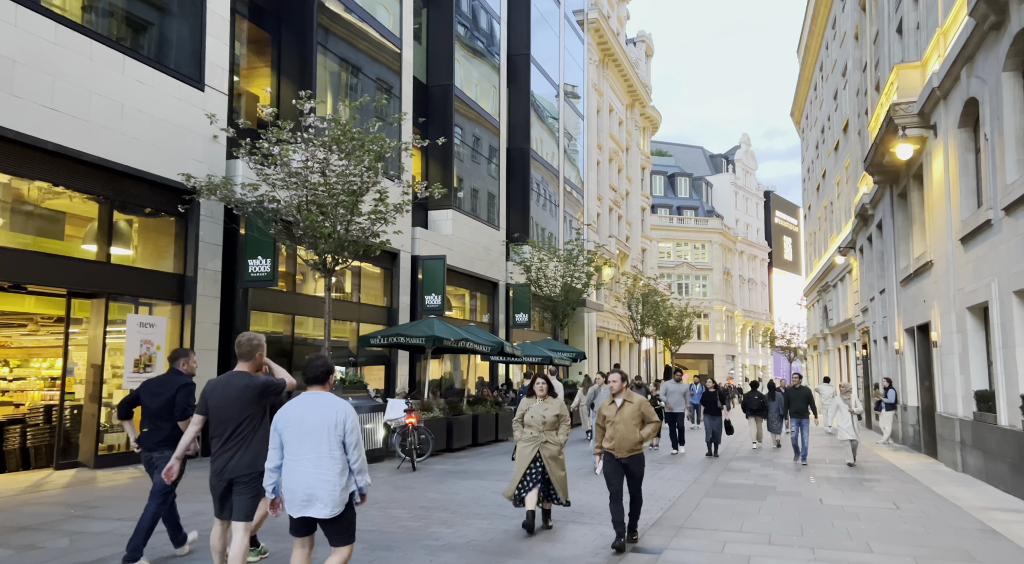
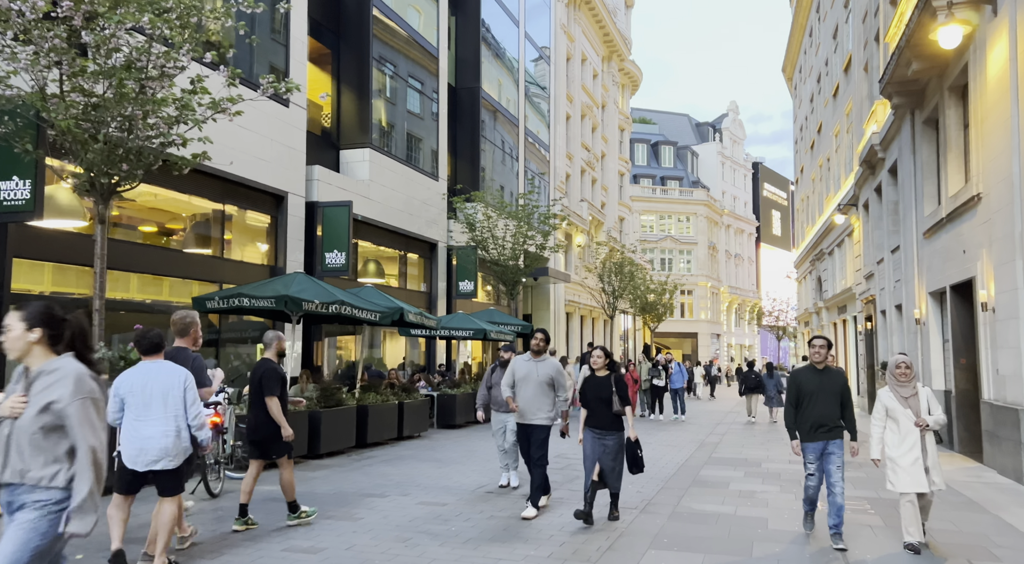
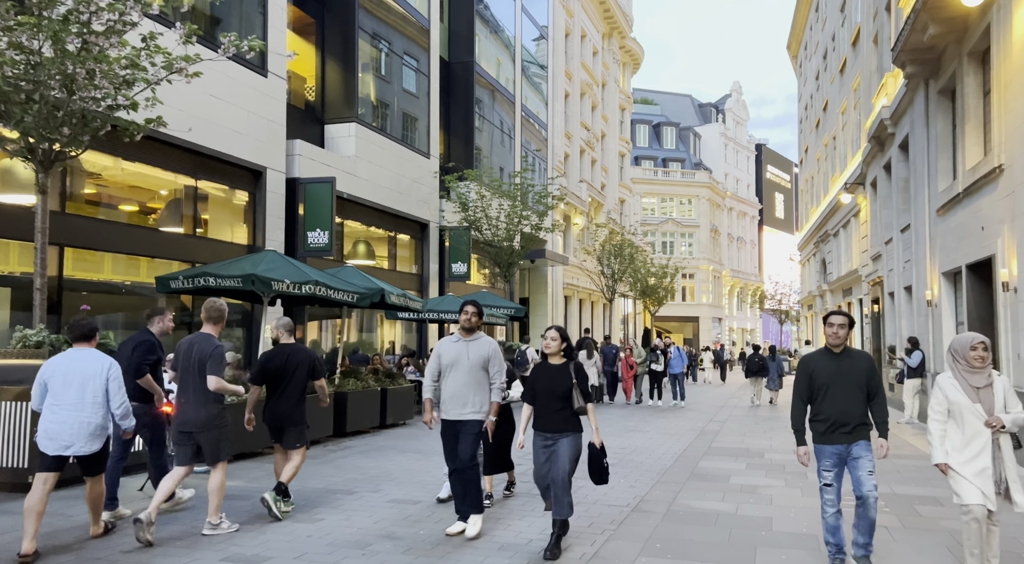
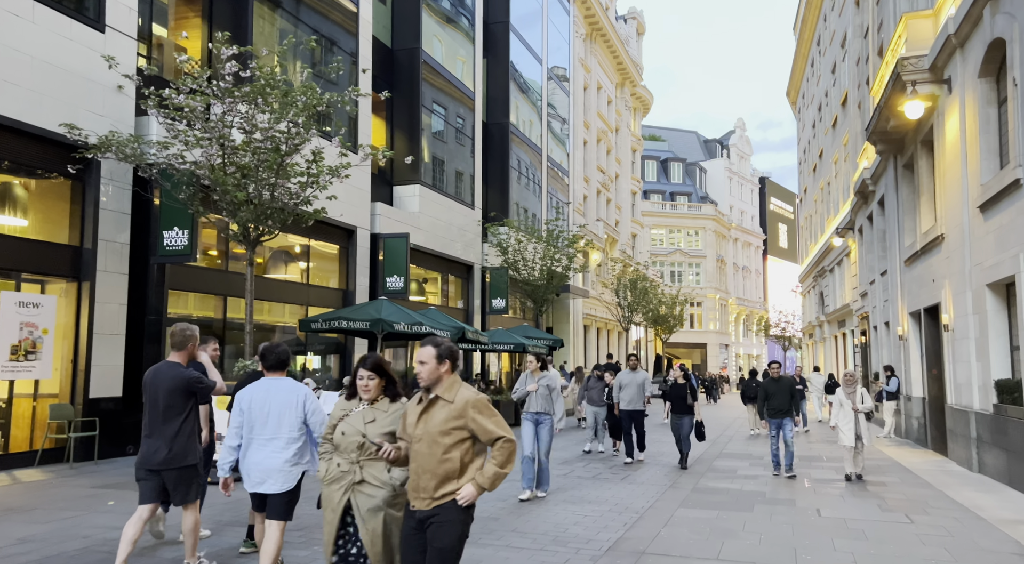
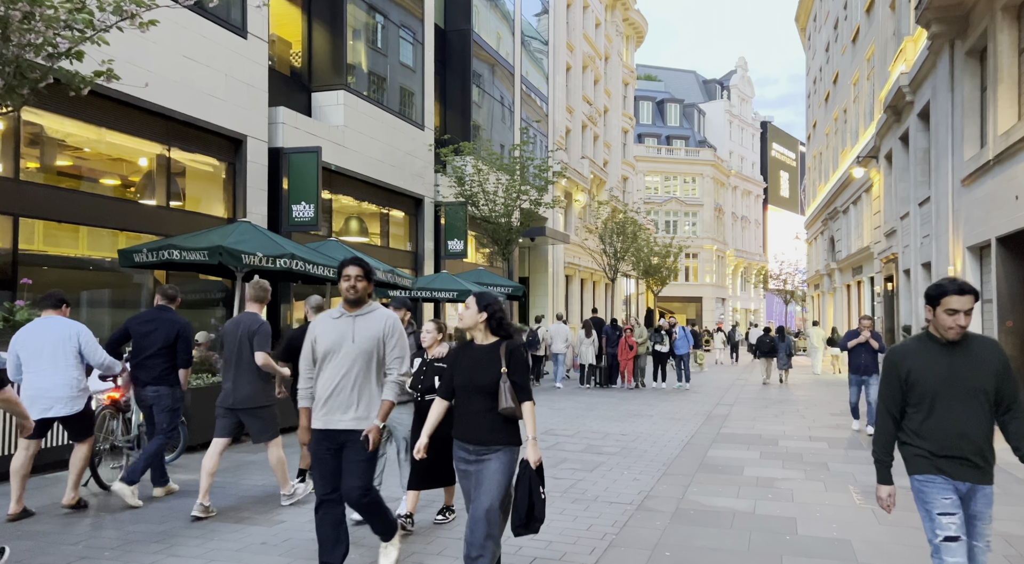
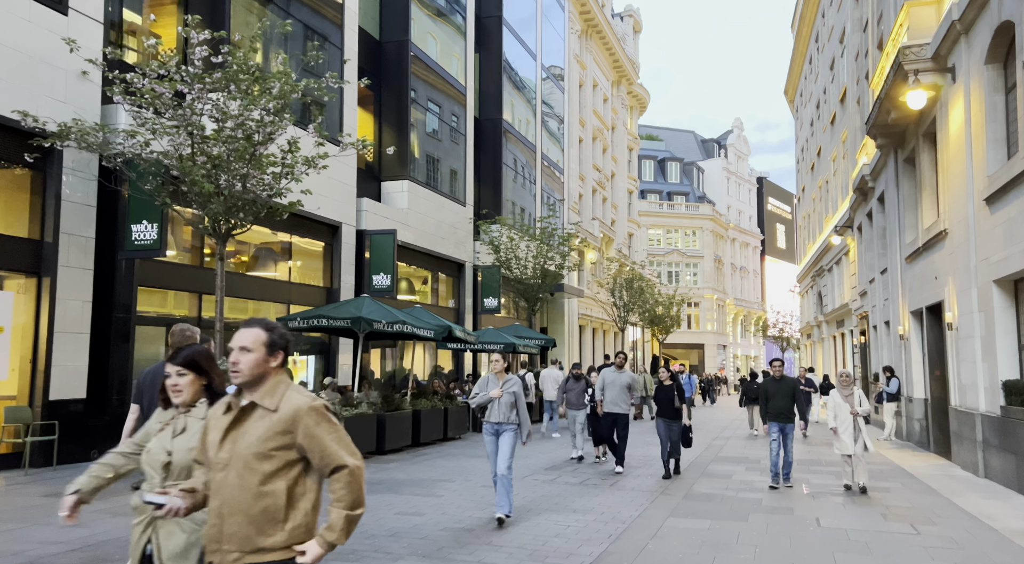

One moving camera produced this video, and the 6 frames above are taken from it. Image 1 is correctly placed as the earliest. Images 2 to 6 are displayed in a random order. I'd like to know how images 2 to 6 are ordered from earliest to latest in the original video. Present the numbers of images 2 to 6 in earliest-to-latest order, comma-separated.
4, 6, 2, 3, 5
